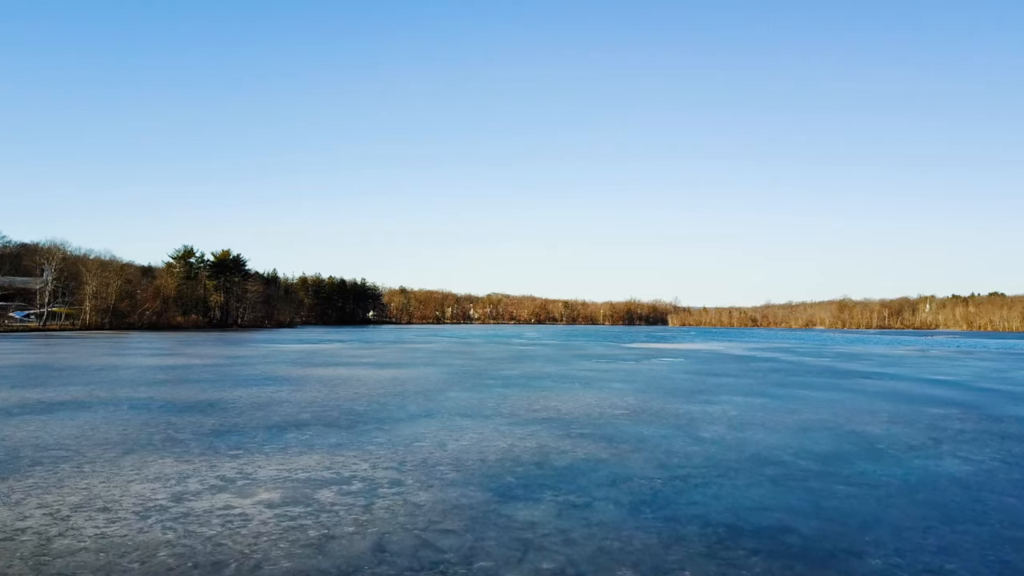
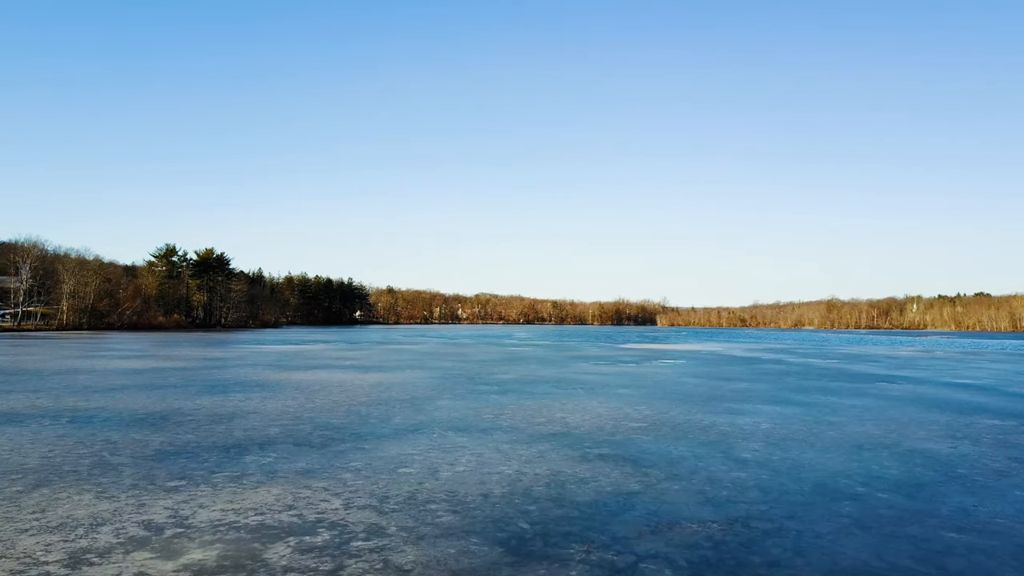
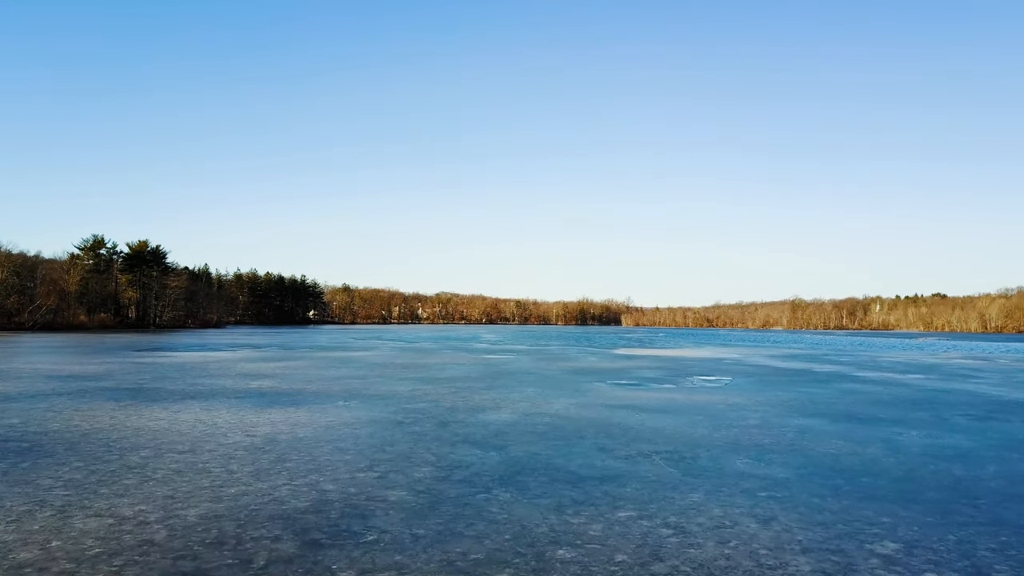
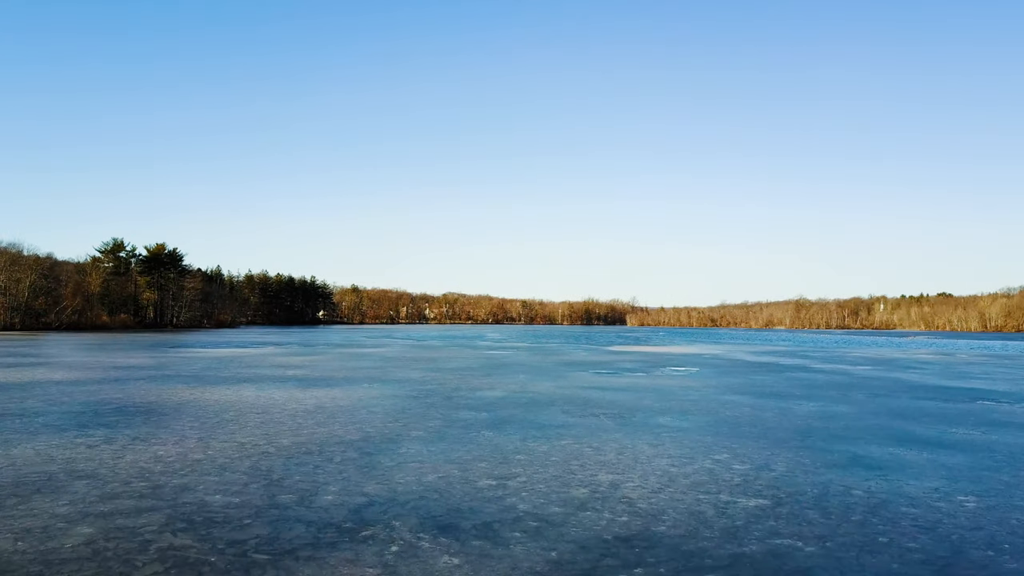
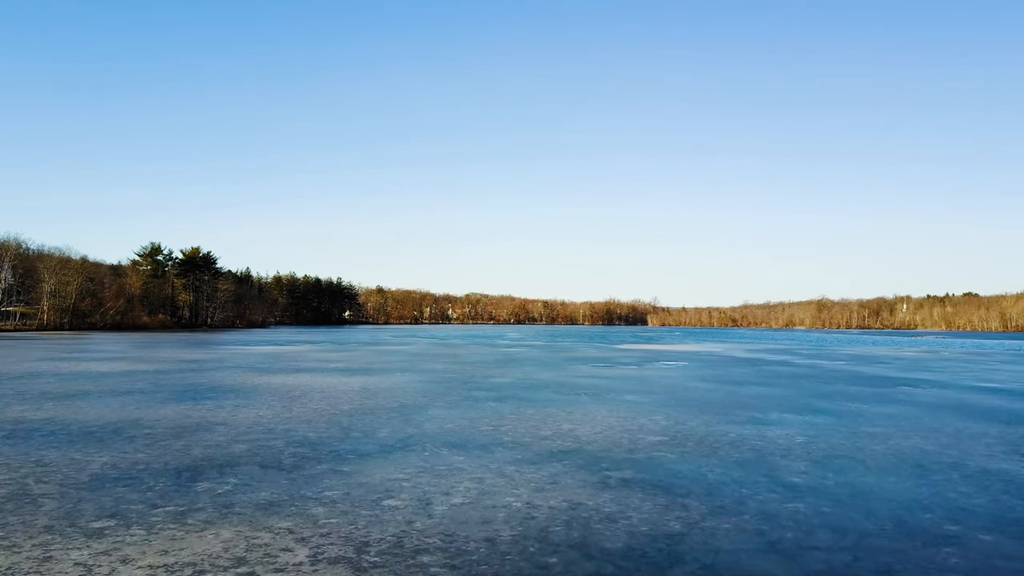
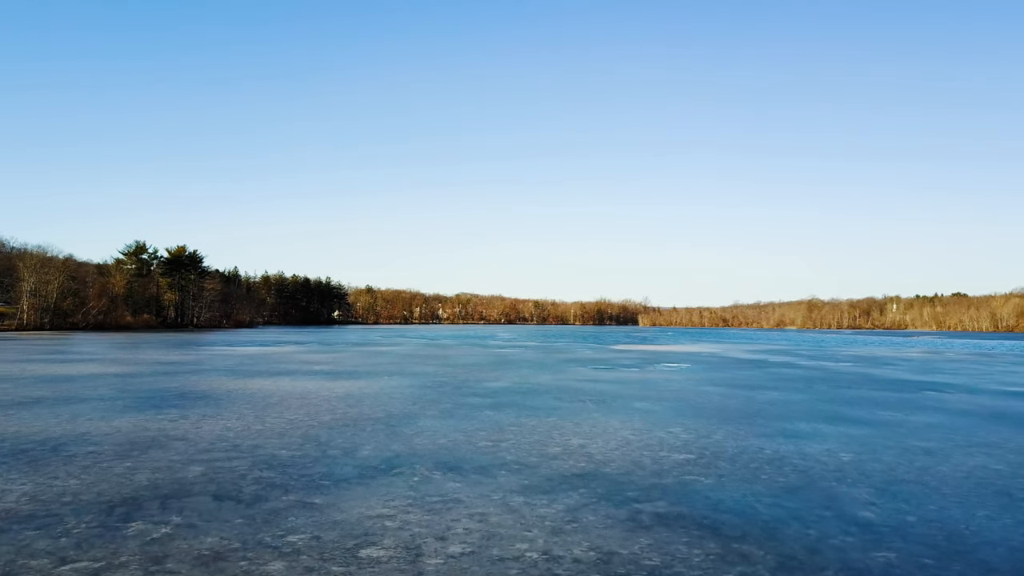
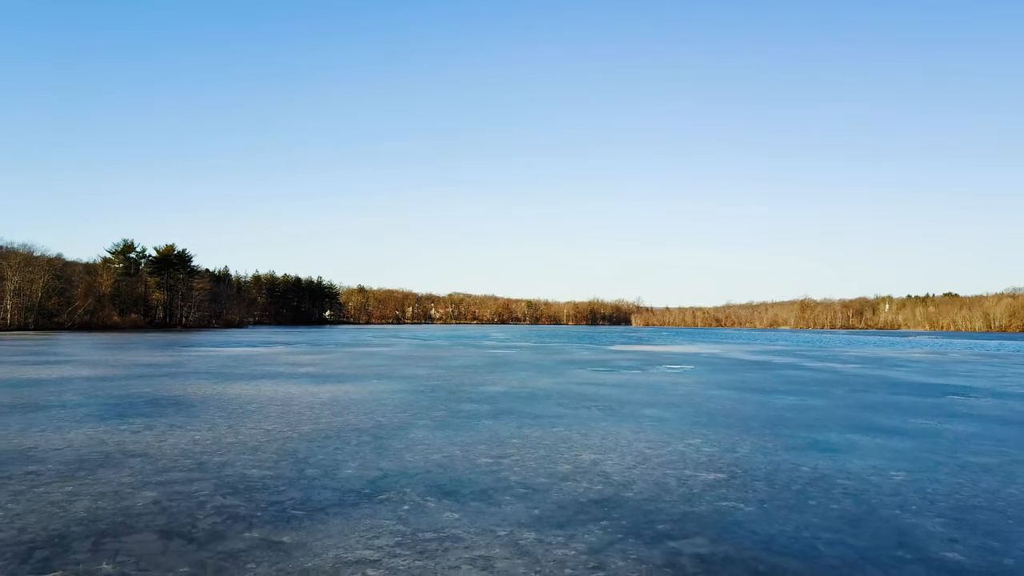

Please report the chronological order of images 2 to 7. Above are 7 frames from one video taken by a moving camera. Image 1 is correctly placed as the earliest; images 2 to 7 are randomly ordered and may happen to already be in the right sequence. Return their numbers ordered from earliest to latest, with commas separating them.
2, 5, 6, 7, 4, 3
